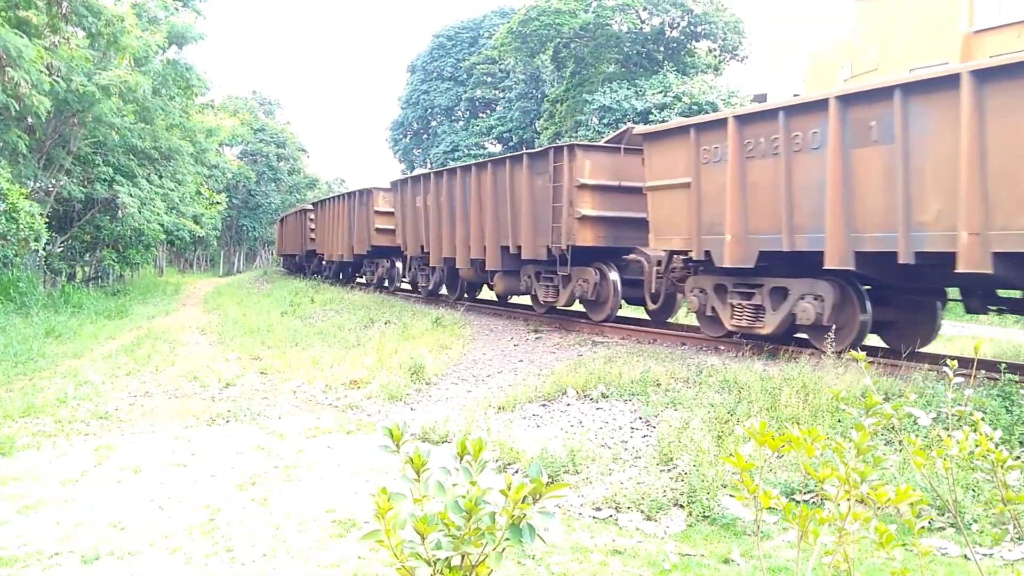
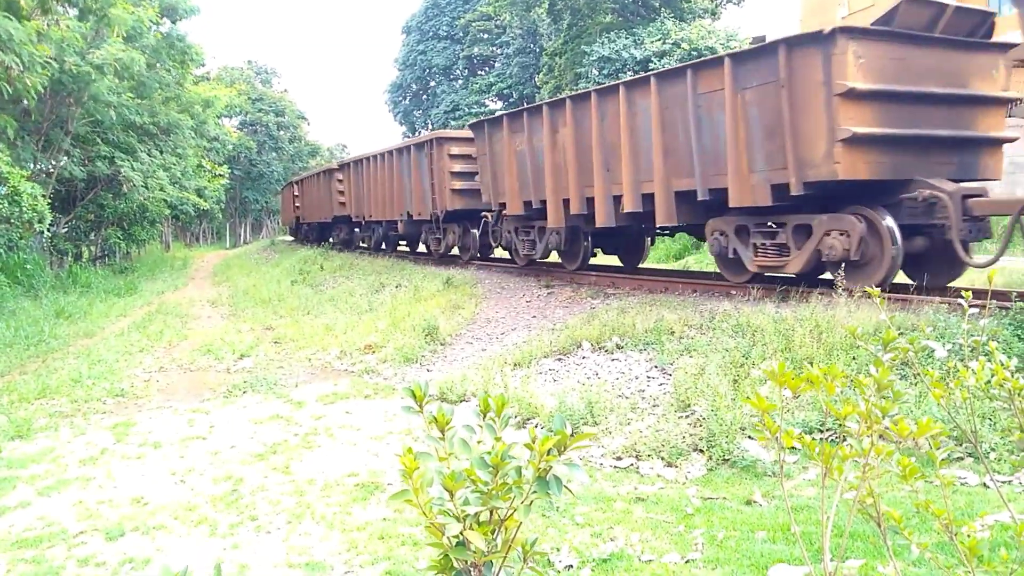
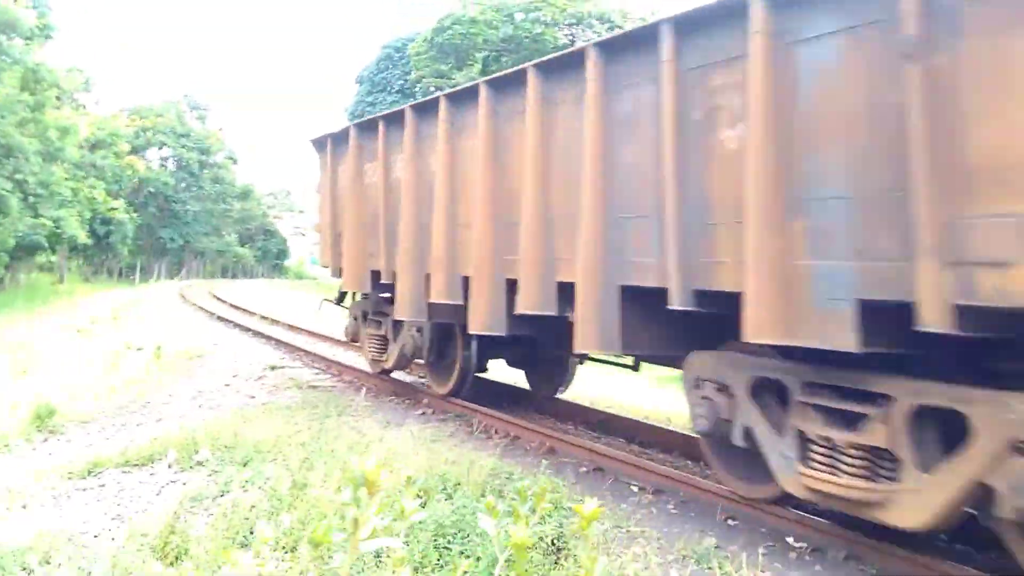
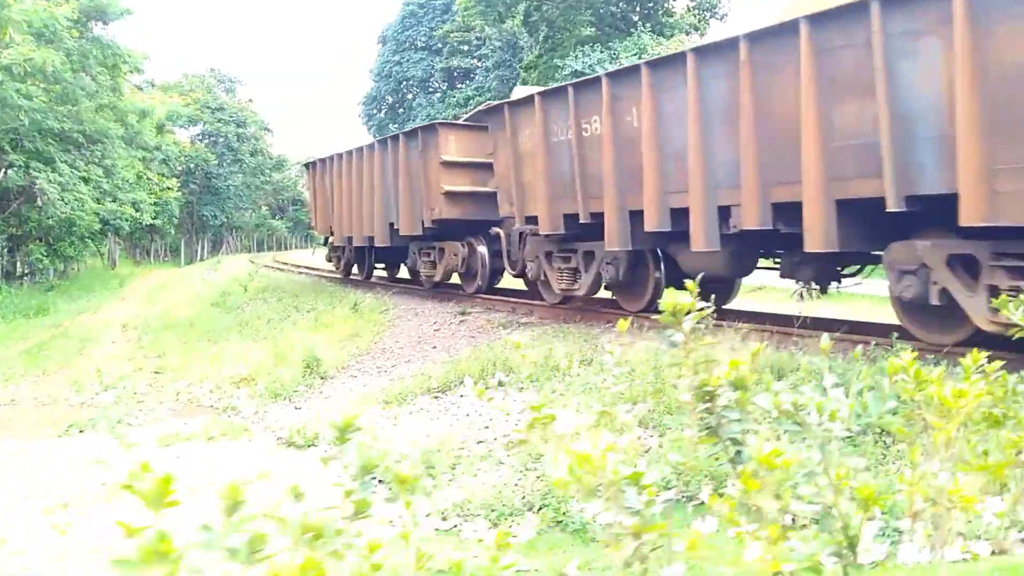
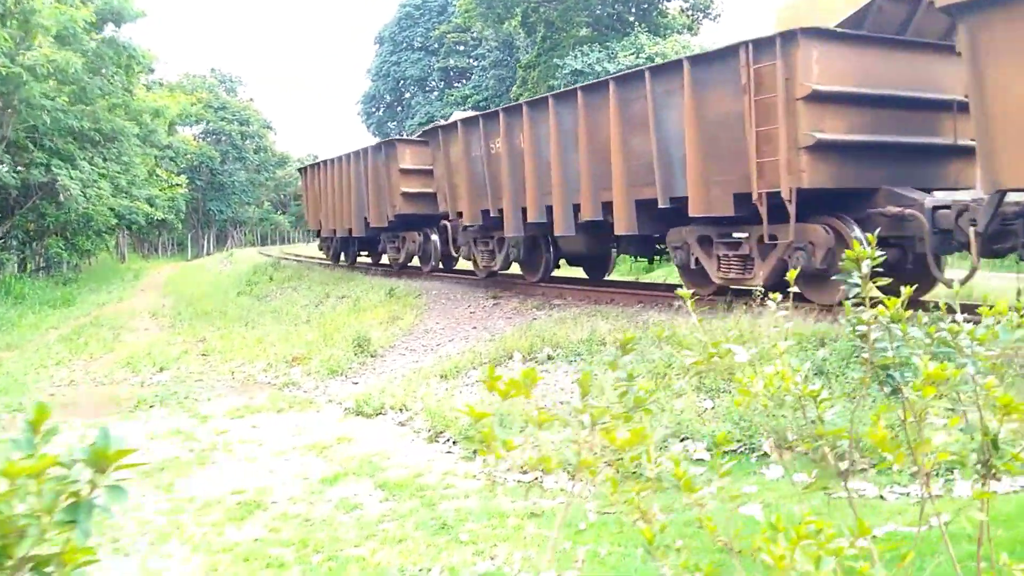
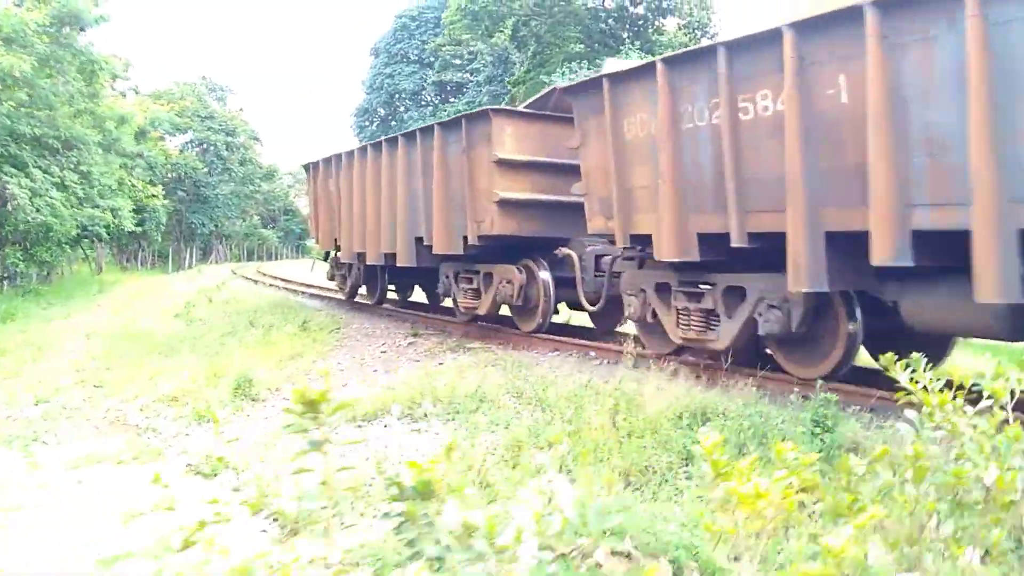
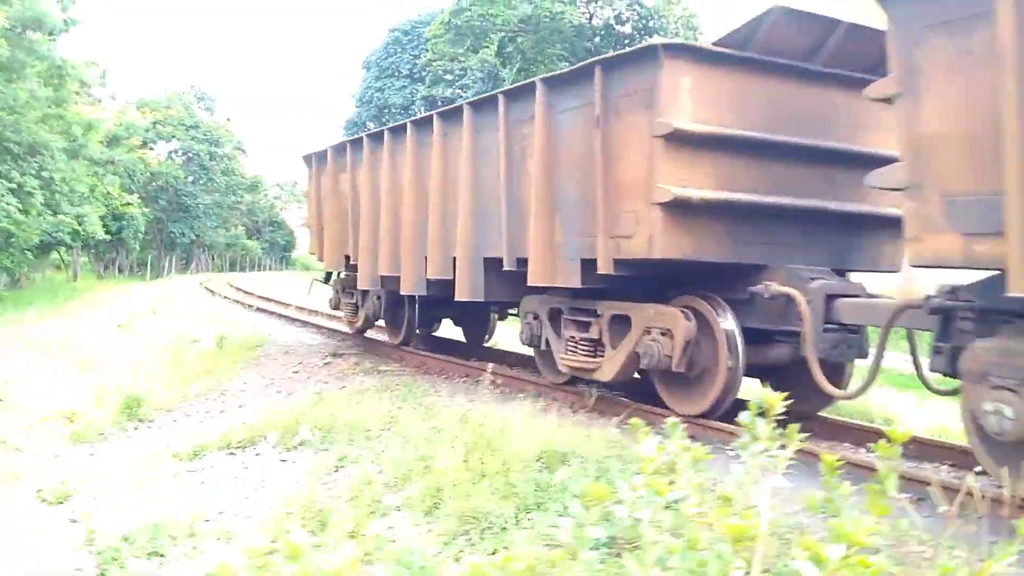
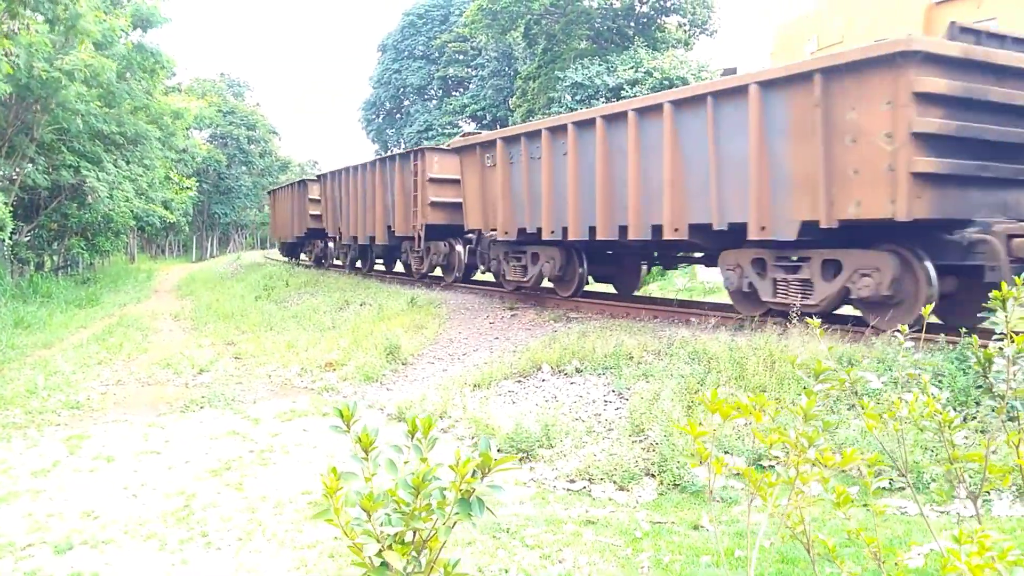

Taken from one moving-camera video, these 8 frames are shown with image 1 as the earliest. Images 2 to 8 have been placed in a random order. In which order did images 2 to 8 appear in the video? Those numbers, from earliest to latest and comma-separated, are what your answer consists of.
2, 8, 5, 4, 6, 7, 3
